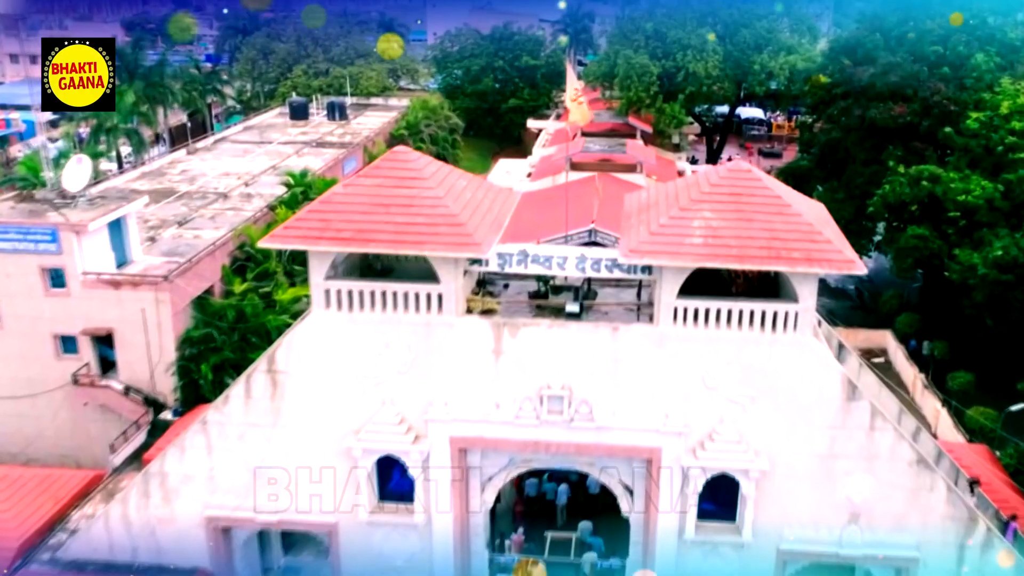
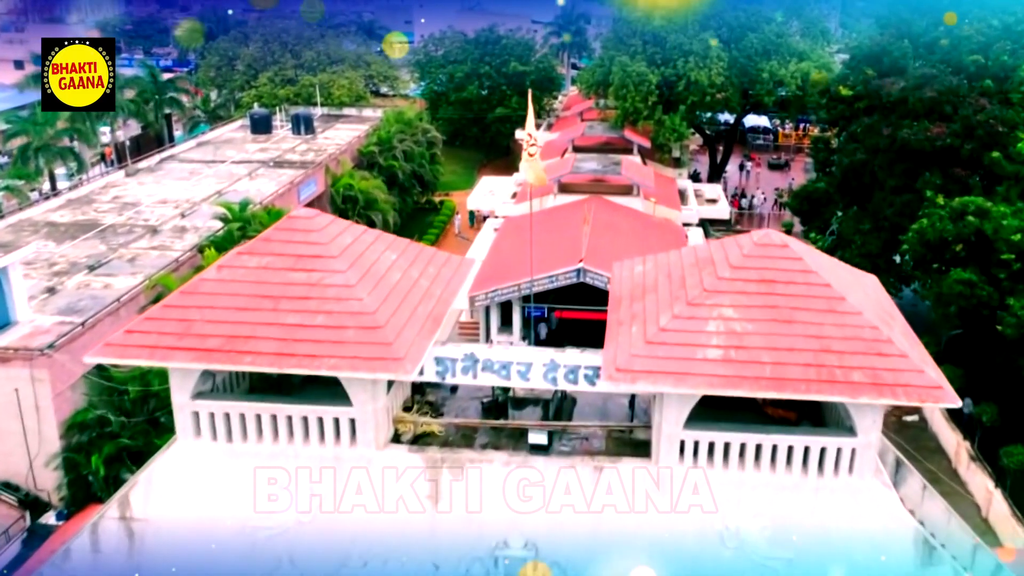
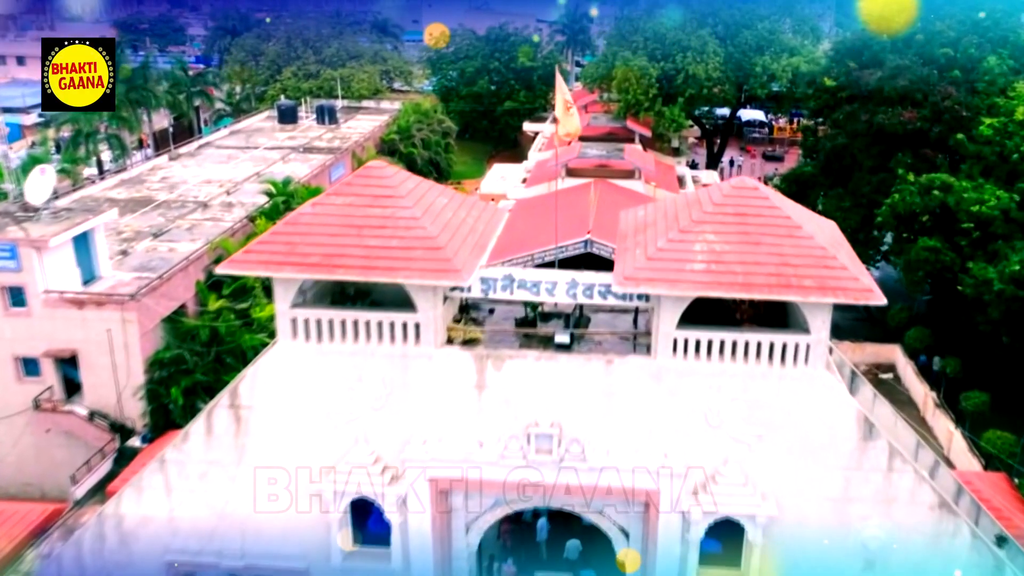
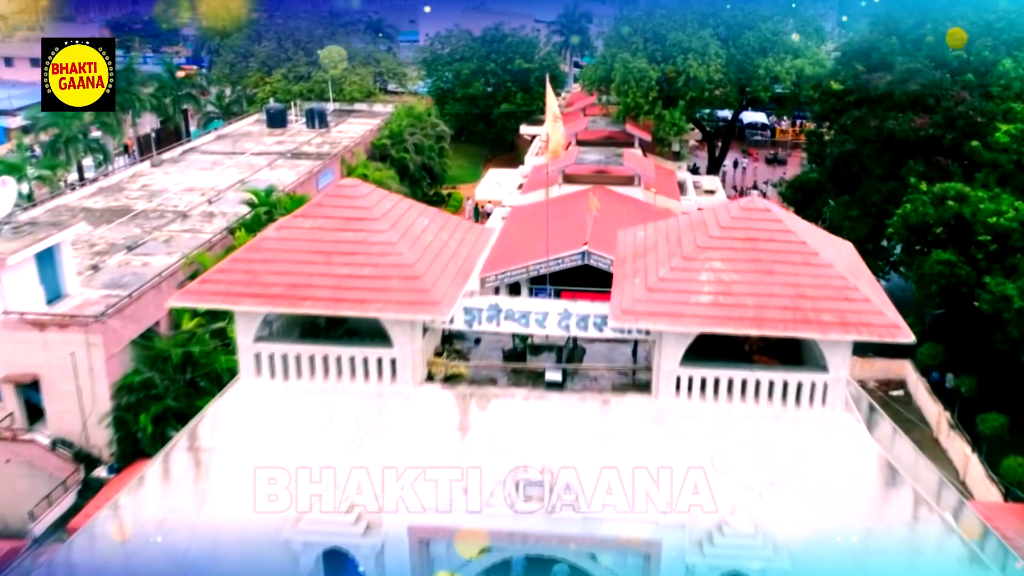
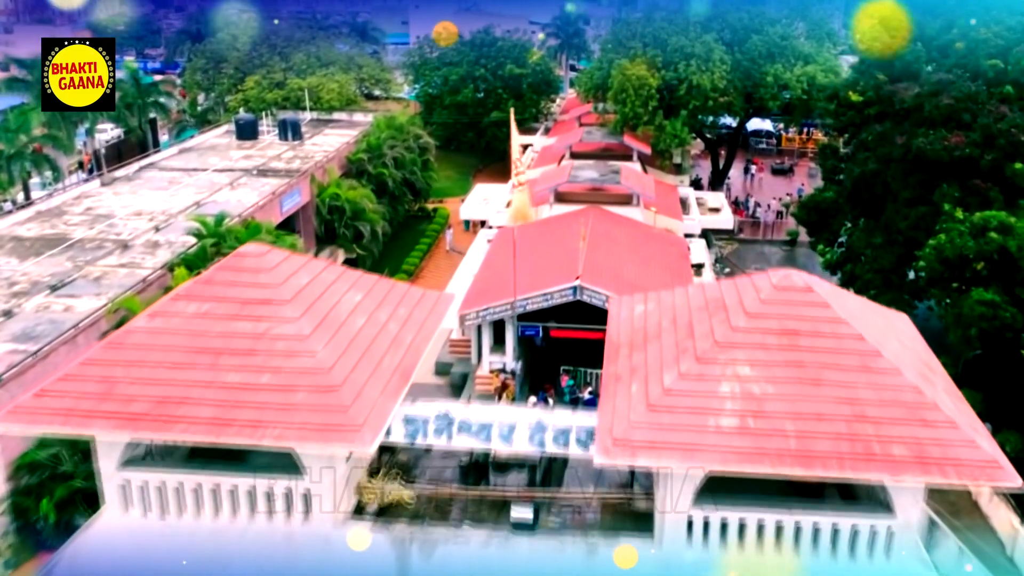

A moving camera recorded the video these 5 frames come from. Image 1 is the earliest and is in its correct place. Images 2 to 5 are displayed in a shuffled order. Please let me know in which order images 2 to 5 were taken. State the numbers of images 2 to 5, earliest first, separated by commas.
3, 4, 2, 5
